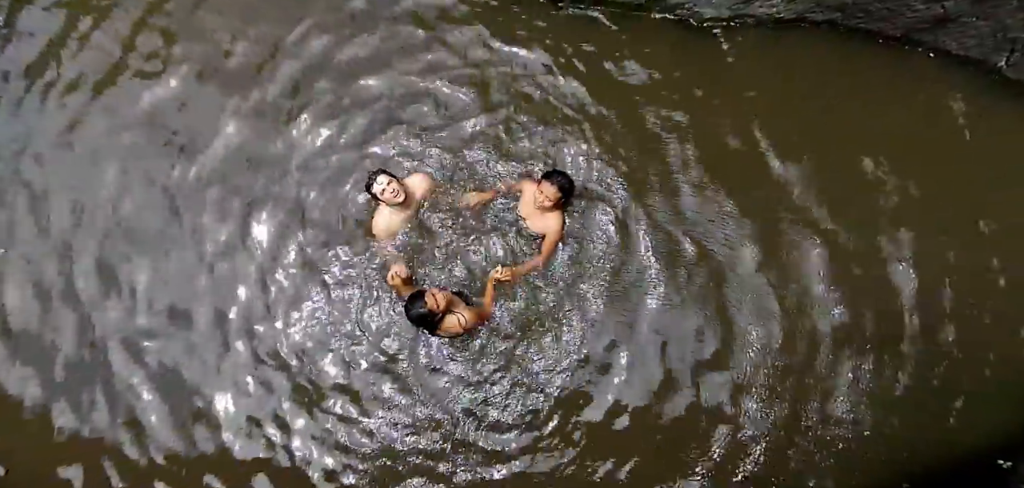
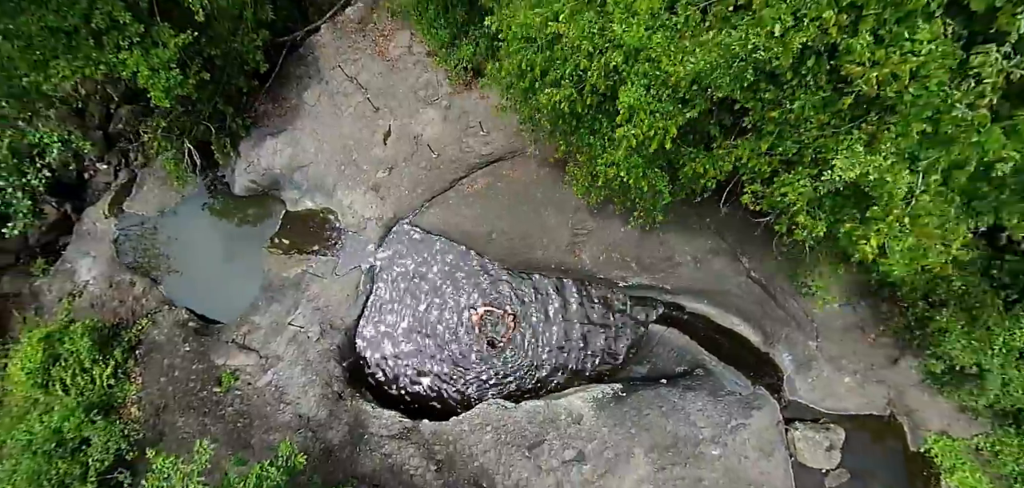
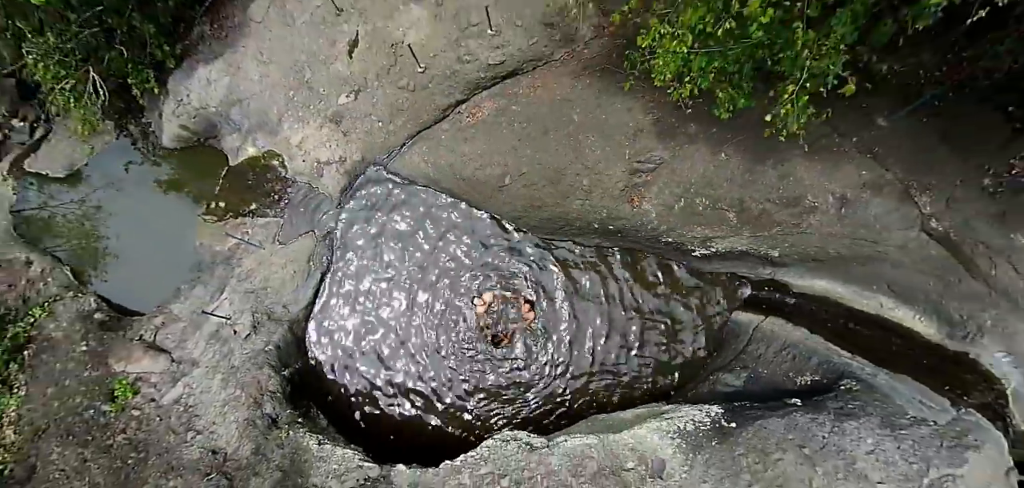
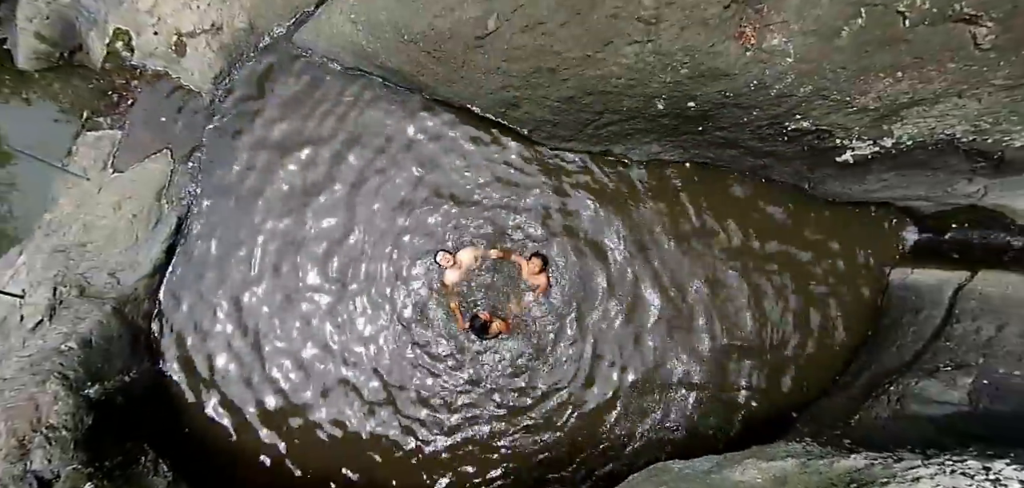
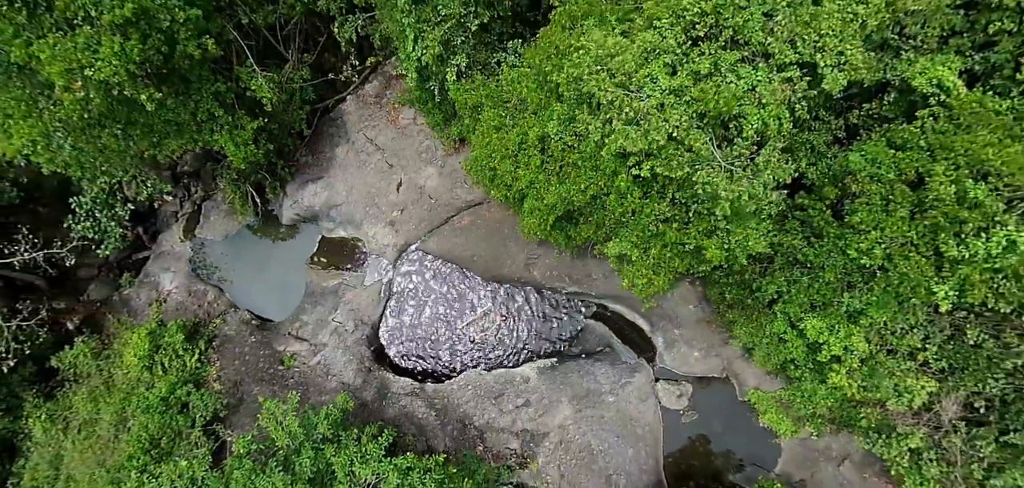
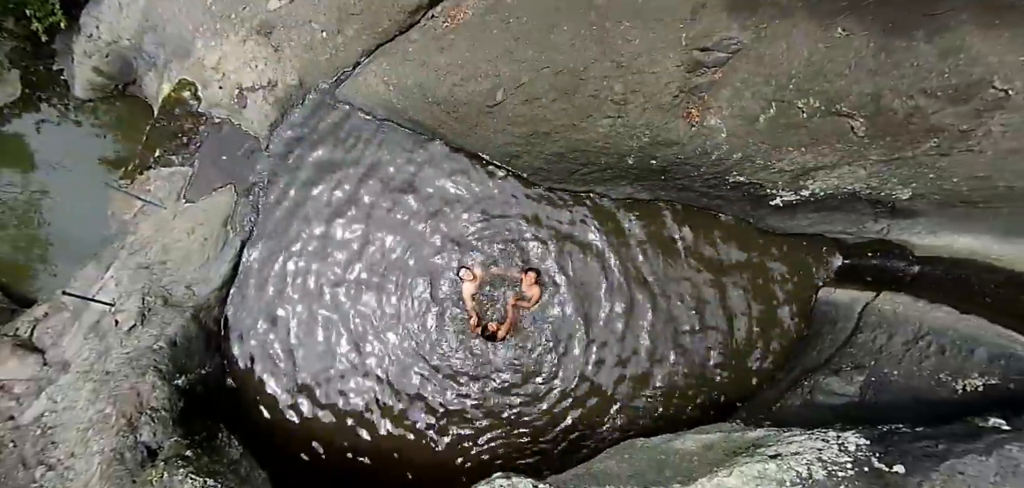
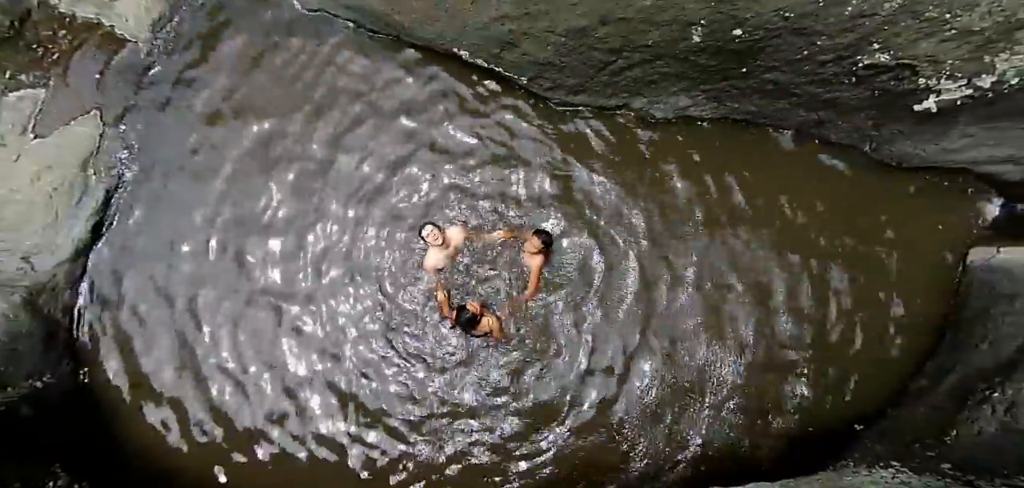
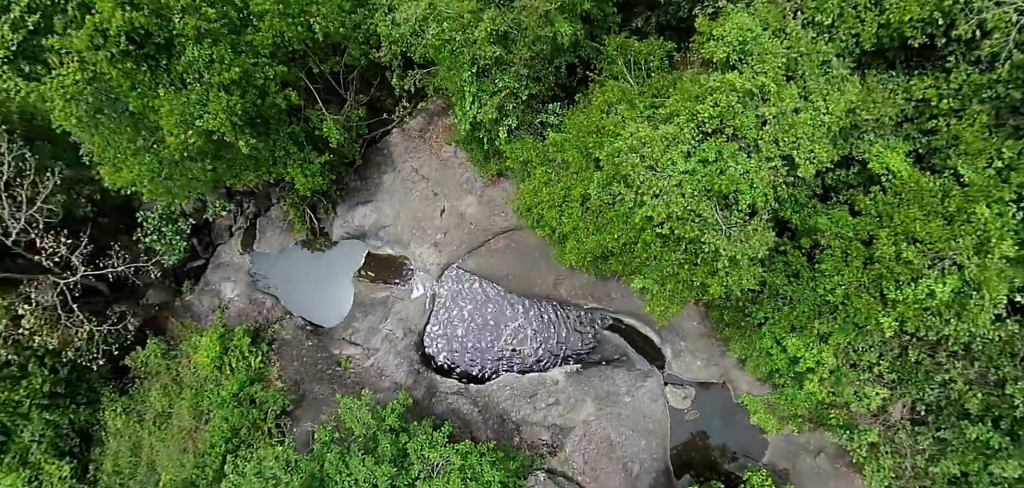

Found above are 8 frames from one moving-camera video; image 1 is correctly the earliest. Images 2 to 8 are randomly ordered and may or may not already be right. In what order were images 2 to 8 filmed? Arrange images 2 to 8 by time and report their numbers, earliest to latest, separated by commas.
7, 4, 6, 3, 2, 5, 8
